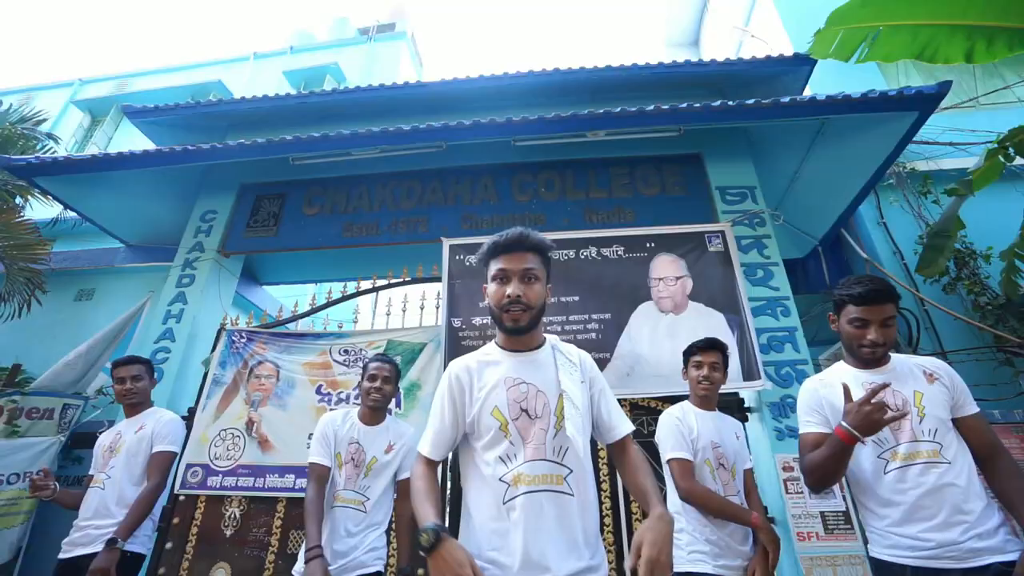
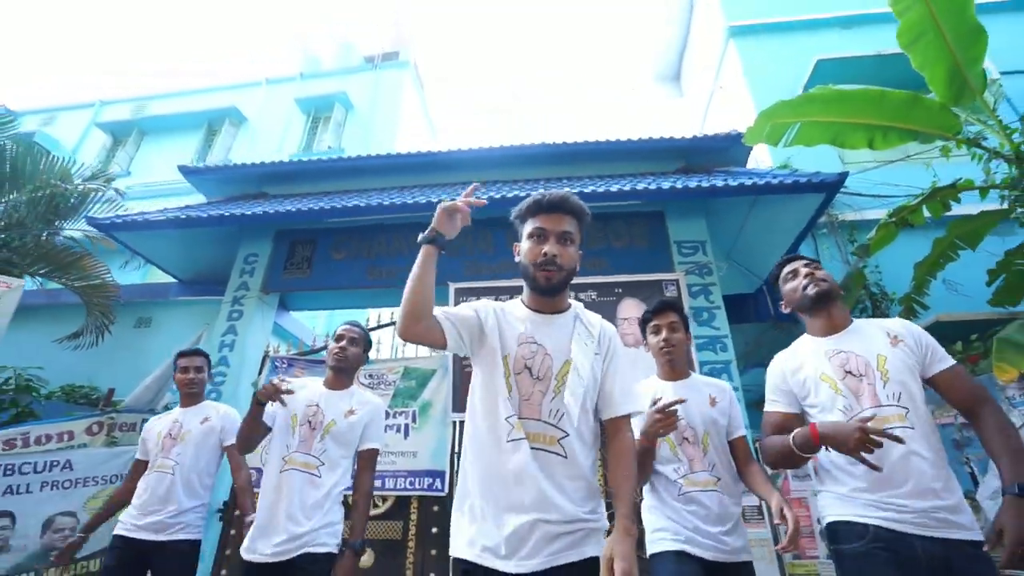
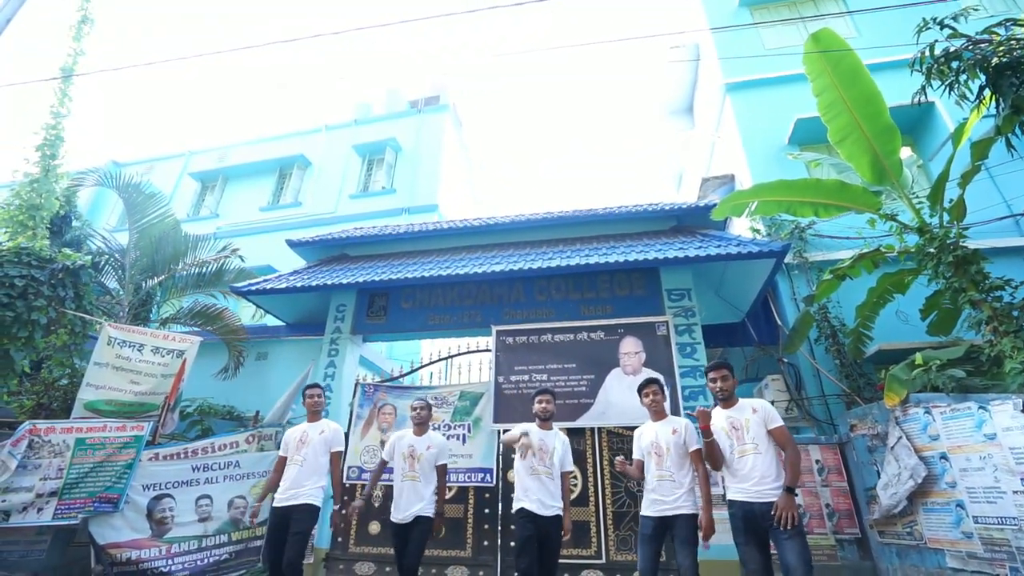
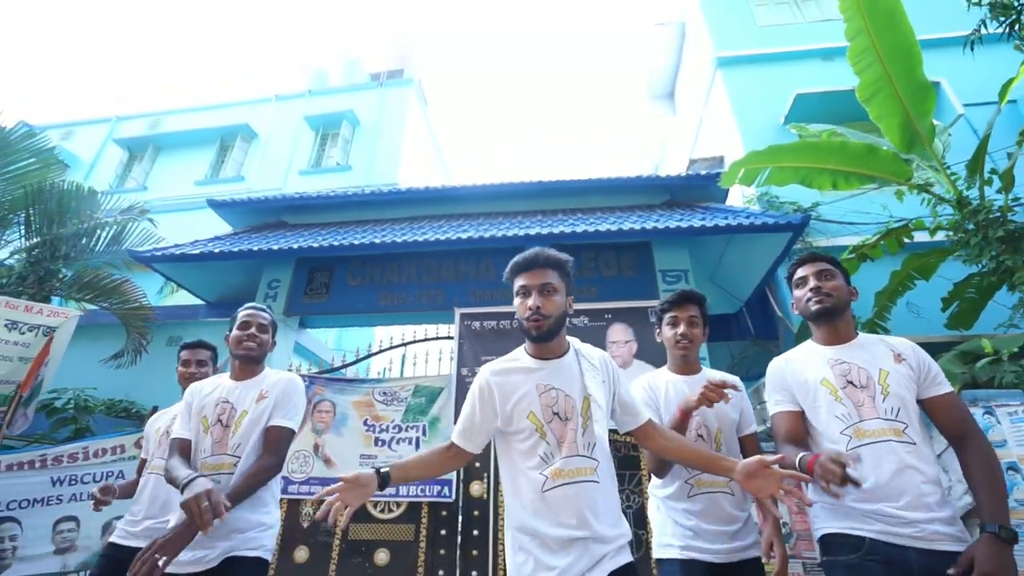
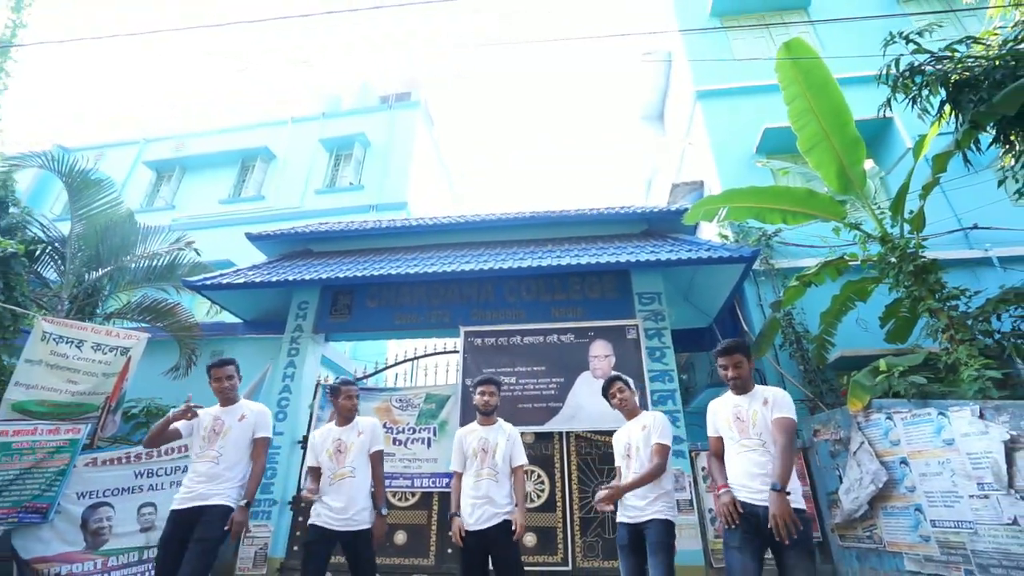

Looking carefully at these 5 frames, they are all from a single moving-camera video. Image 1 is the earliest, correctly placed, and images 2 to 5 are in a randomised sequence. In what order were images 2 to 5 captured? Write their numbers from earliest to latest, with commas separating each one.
2, 4, 5, 3
